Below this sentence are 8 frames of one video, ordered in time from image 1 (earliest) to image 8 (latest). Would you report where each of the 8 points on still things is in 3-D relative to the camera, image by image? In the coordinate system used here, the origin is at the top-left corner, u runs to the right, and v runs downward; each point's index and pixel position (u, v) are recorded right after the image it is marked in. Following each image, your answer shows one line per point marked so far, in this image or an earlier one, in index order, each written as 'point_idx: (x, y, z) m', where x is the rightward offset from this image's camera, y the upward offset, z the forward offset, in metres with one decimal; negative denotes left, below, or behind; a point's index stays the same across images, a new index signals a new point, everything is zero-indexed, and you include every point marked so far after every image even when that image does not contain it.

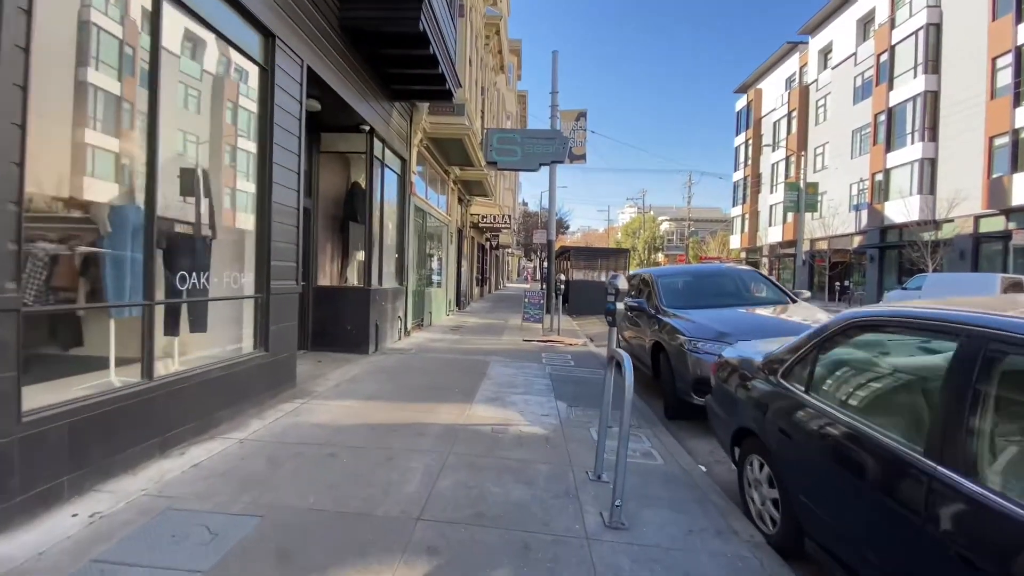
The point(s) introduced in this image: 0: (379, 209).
0: (-2.9, +1.7, +10.2) m
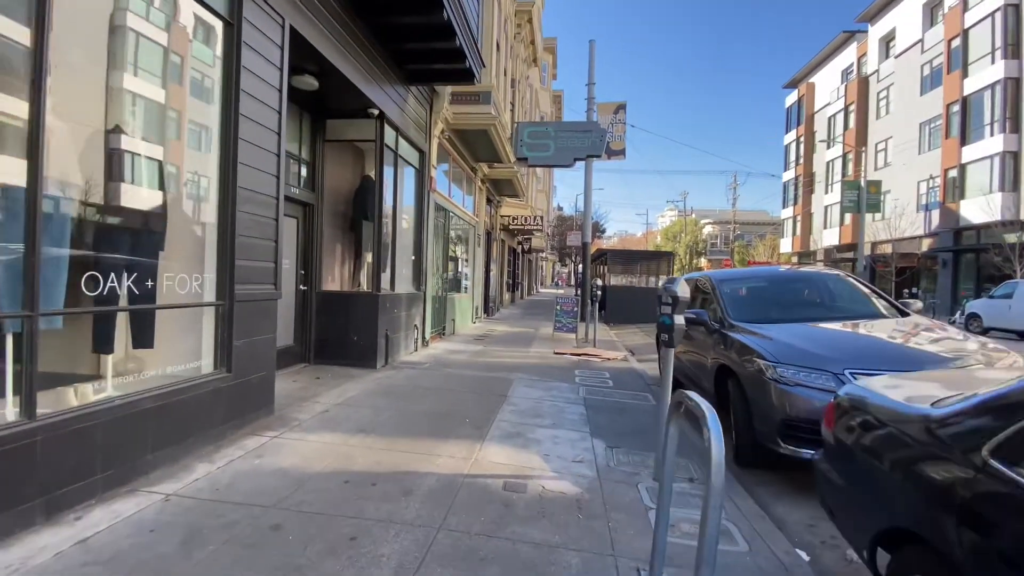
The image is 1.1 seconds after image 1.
0: (-2.3, +1.6, +9.1) m
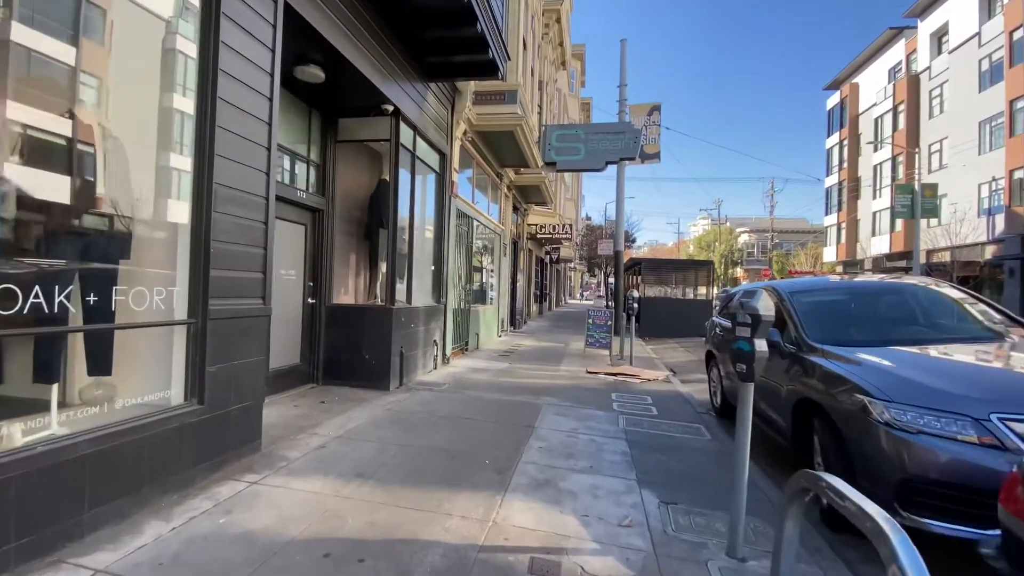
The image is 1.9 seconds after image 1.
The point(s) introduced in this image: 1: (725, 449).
0: (-1.8, +1.4, +8.3) m
1: (+2.5, -1.9, +5.5) m
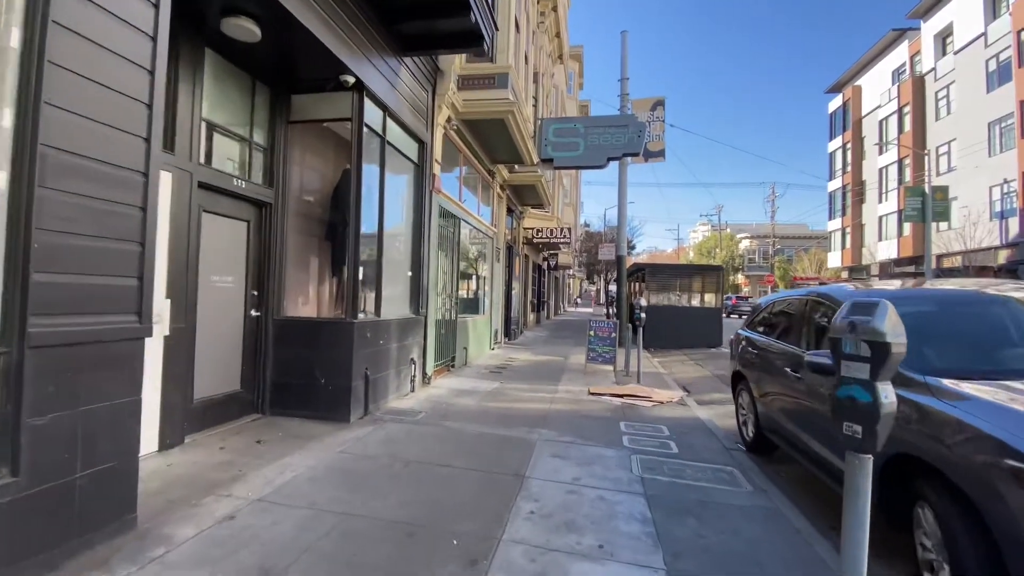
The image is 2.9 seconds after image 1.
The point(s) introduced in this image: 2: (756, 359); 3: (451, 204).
0: (-2.0, +1.3, +7.0) m
1: (+2.4, -2.0, +4.2) m
2: (+3.1, -0.9, +5.9) m
3: (-1.3, +1.8, +10.1) m
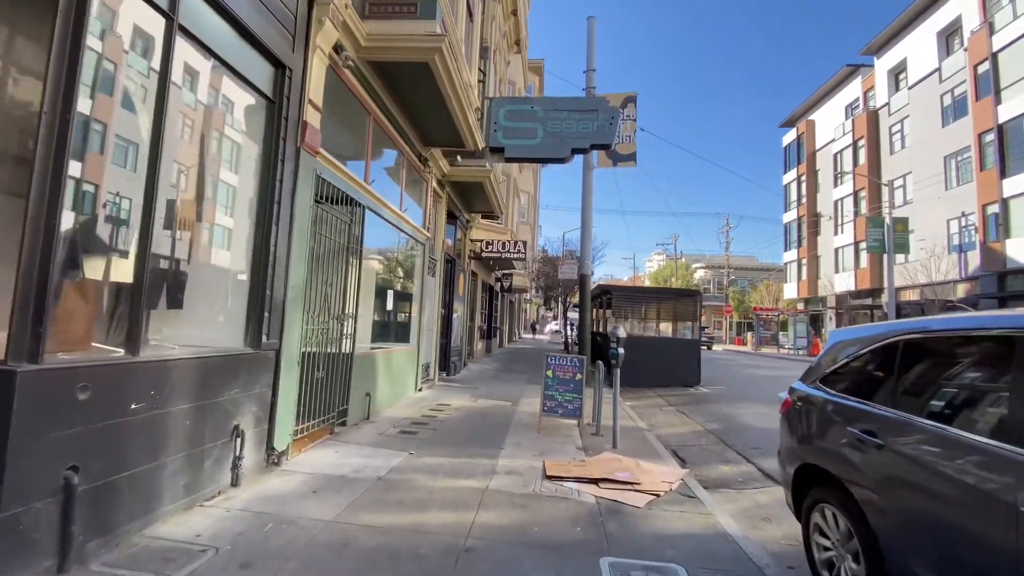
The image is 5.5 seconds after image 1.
0: (-2.9, +1.2, +3.8) m
1: (+1.7, -2.0, +1.2) m
2: (+2.3, -1.0, +3.0) m
3: (-2.4, +1.5, +6.9) m
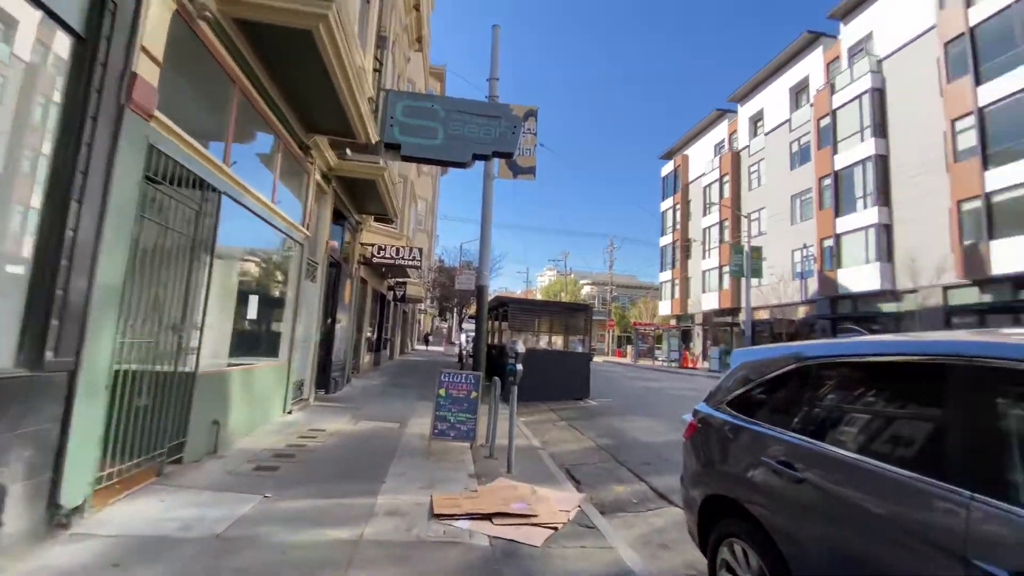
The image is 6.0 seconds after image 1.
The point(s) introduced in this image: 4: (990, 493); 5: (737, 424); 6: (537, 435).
0: (-3.5, +1.2, +2.5) m
1: (+1.4, -2.1, +0.9) m
2: (+1.6, -1.2, +2.8) m
3: (-3.8, +1.5, +5.7) m
4: (+1.8, -0.8, +1.9) m
5: (+1.6, -1.0, +3.4) m
6: (+0.5, -3.0, +9.5) m
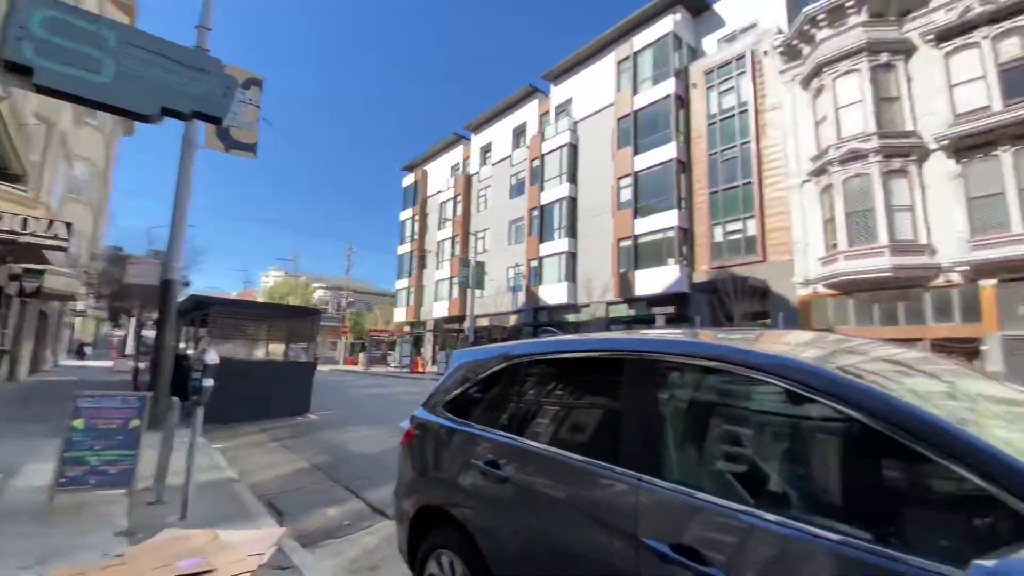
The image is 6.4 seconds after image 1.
0: (-4.3, +1.5, 0.0) m
1: (+0.7, -2.1, +1.1) m
2: (-0.2, -1.2, +2.8) m
3: (-6.1, +1.8, +2.5) m
4: (+0.5, -0.9, +2.2) m
5: (-0.4, -1.0, +3.3) m
6: (-4.7, -2.9, +8.0) m
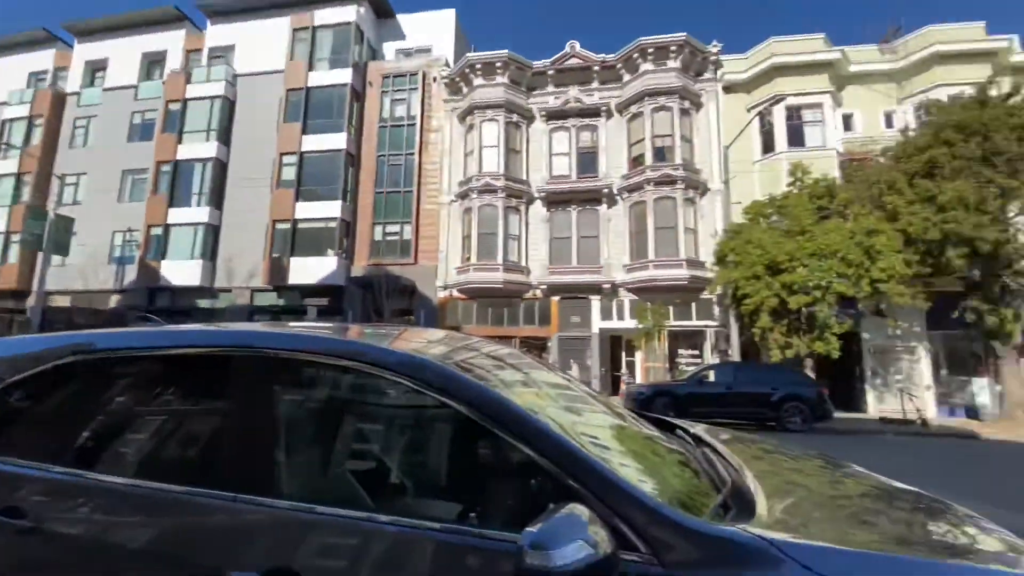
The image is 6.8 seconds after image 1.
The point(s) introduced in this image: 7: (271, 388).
0: (-3.1, +1.8, -2.8) m
1: (-0.4, -2.1, +1.1) m
2: (-2.1, -1.0, +1.9) m
3: (-6.1, +2.4, -2.1) m
4: (-1.1, -0.8, +1.9) m
5: (-2.5, -0.8, +2.1) m
6: (-9.0, -2.1, +2.9) m
7: (-1.1, -0.4, +2.1) m
